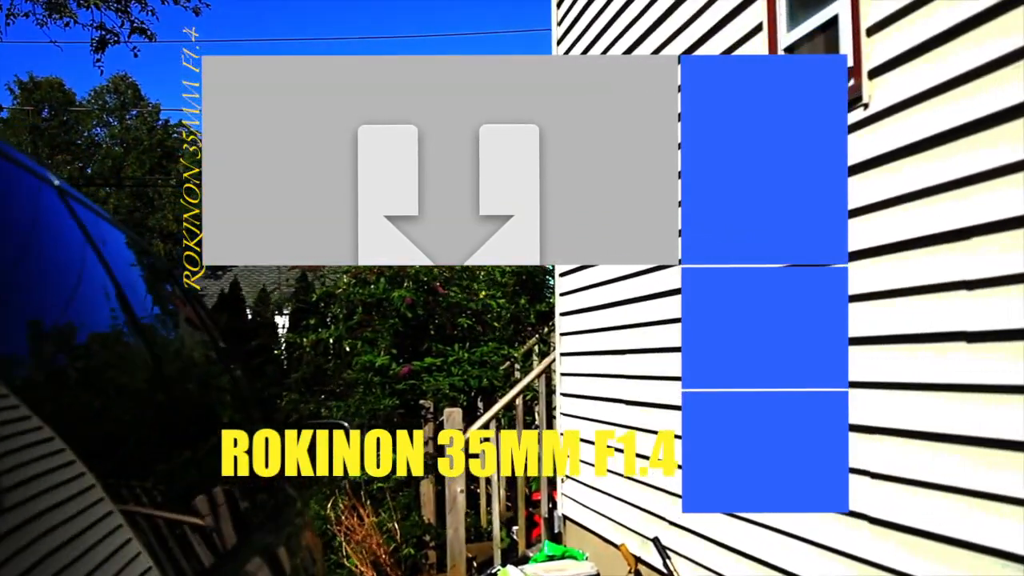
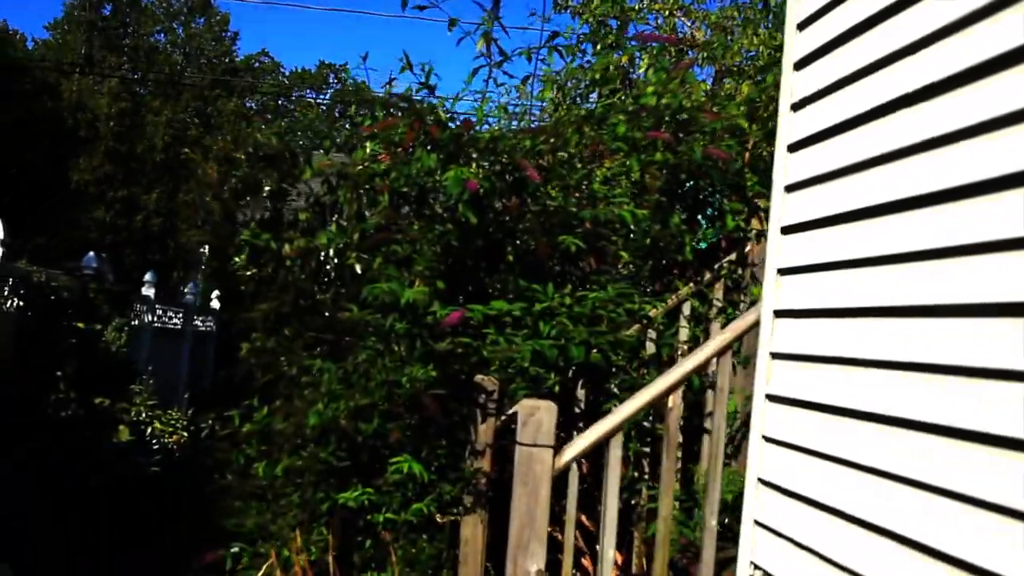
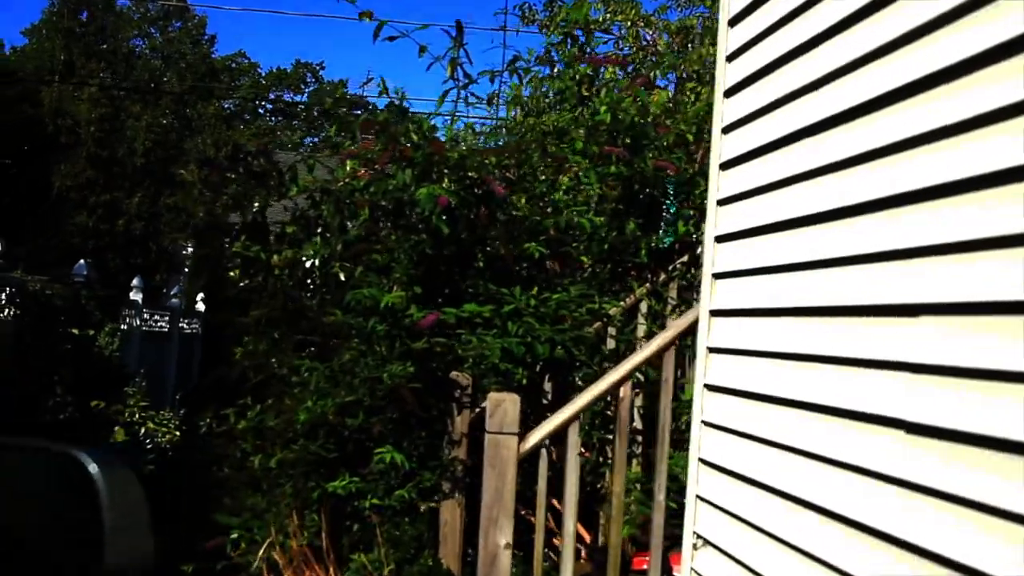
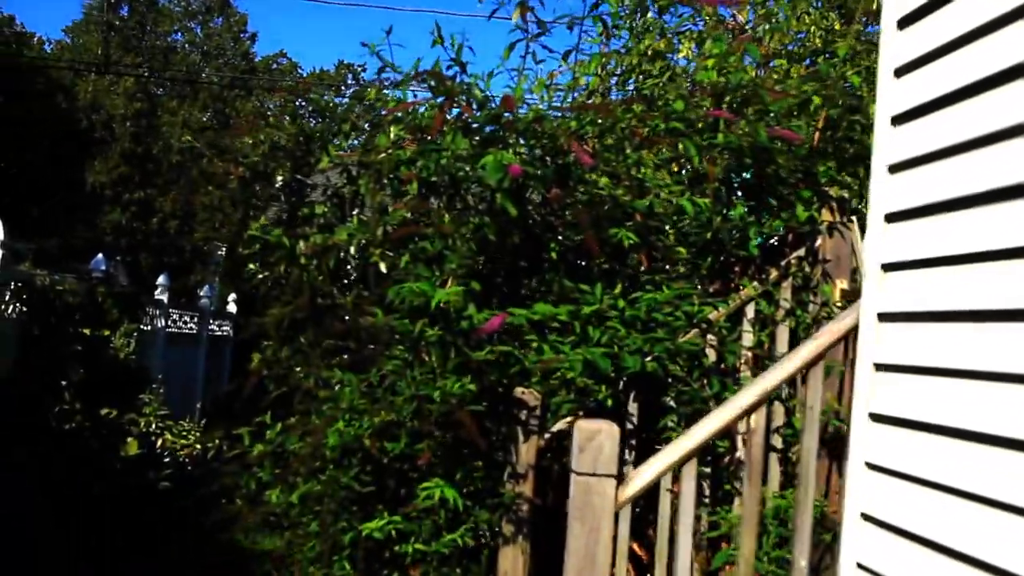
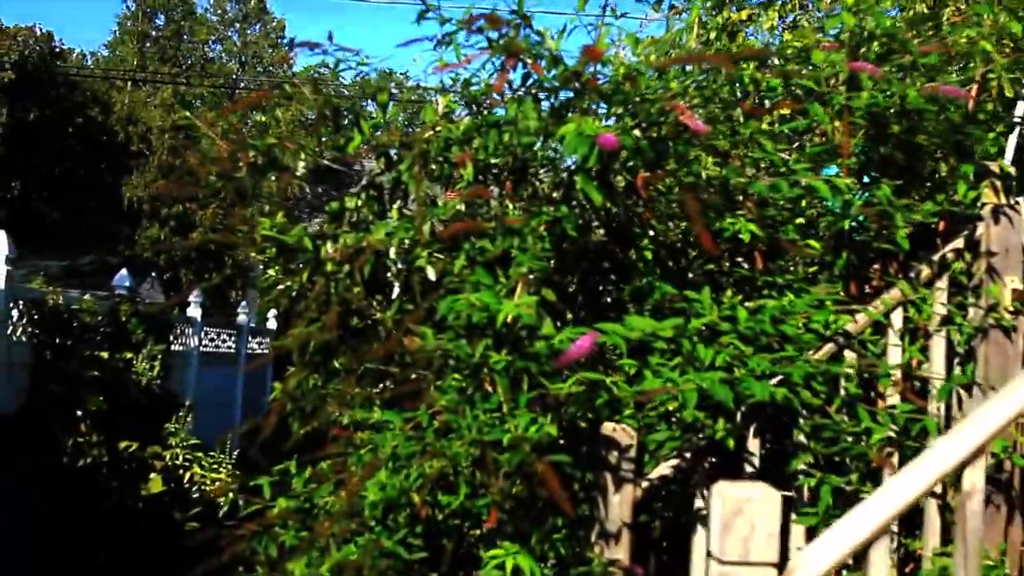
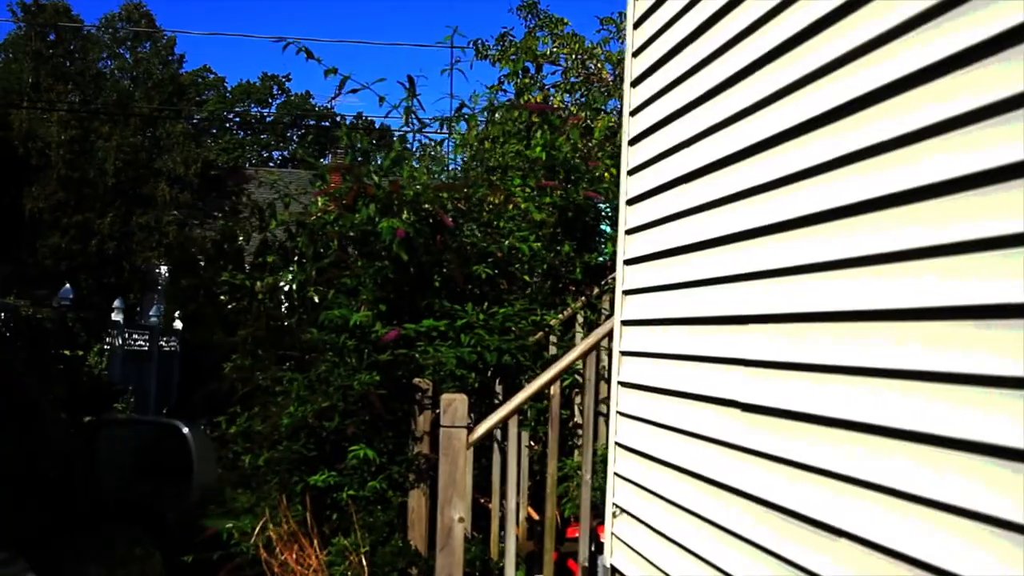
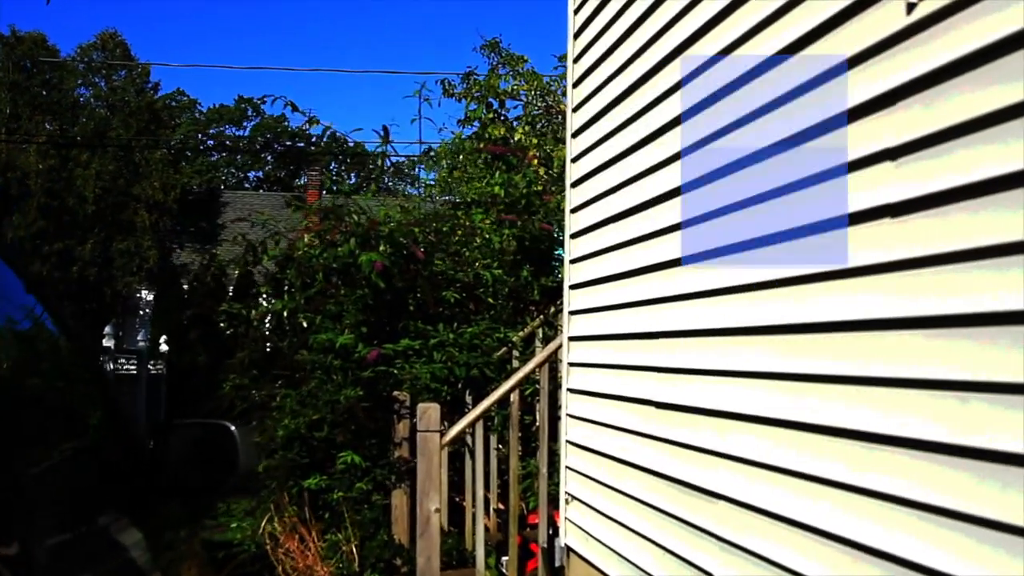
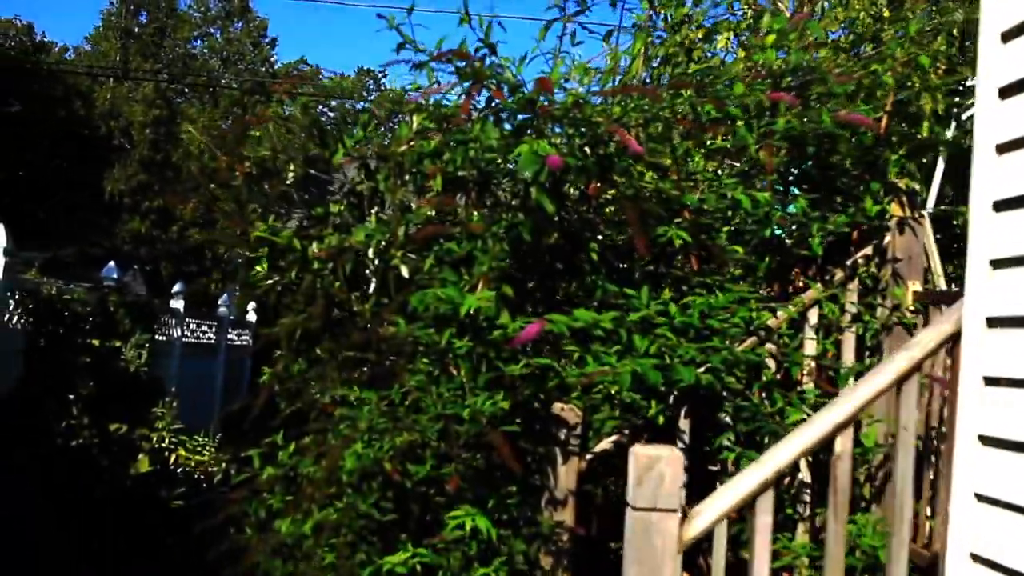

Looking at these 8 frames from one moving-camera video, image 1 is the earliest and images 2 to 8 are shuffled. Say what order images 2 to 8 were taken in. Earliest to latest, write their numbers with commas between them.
7, 6, 3, 2, 4, 8, 5
